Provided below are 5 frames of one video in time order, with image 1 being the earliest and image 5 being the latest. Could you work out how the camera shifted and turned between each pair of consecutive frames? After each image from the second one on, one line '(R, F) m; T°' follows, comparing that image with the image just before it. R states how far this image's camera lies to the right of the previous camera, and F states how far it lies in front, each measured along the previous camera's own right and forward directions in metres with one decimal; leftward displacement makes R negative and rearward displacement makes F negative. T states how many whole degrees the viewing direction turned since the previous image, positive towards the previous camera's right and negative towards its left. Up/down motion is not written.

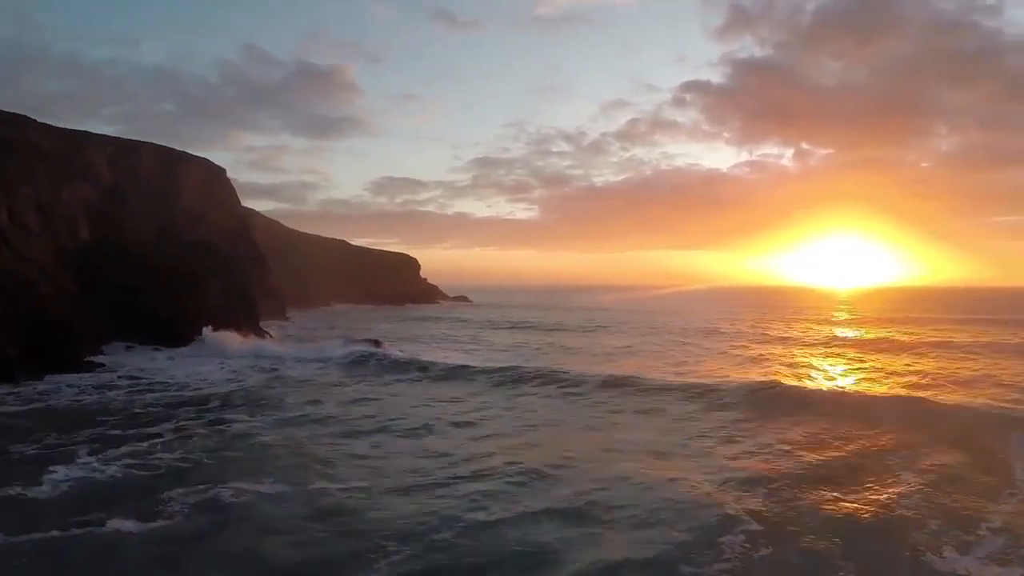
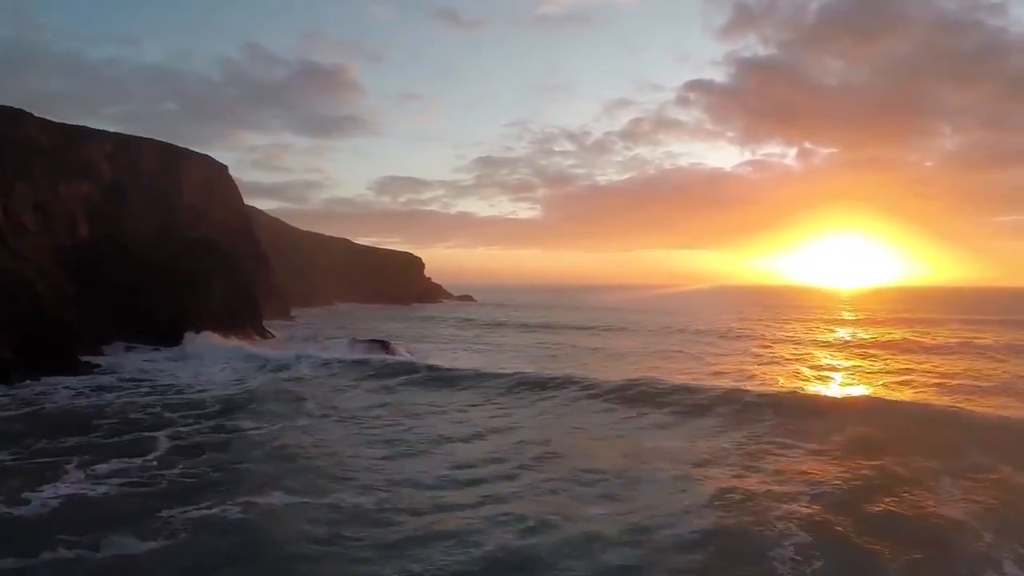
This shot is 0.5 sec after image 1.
(+0.5, -0.2) m; 0°
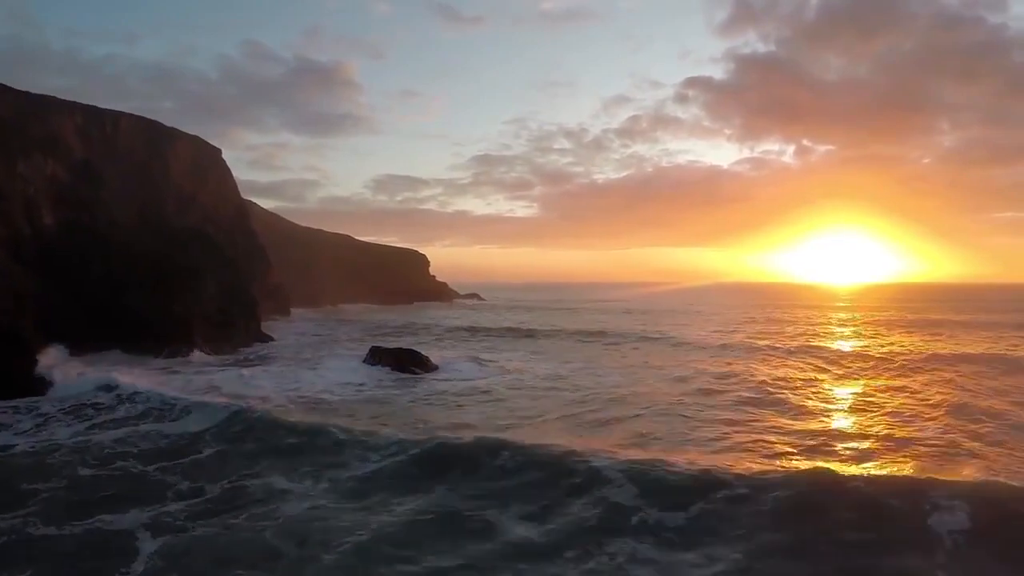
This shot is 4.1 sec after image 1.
(-0.5, +0.5) m; 0°
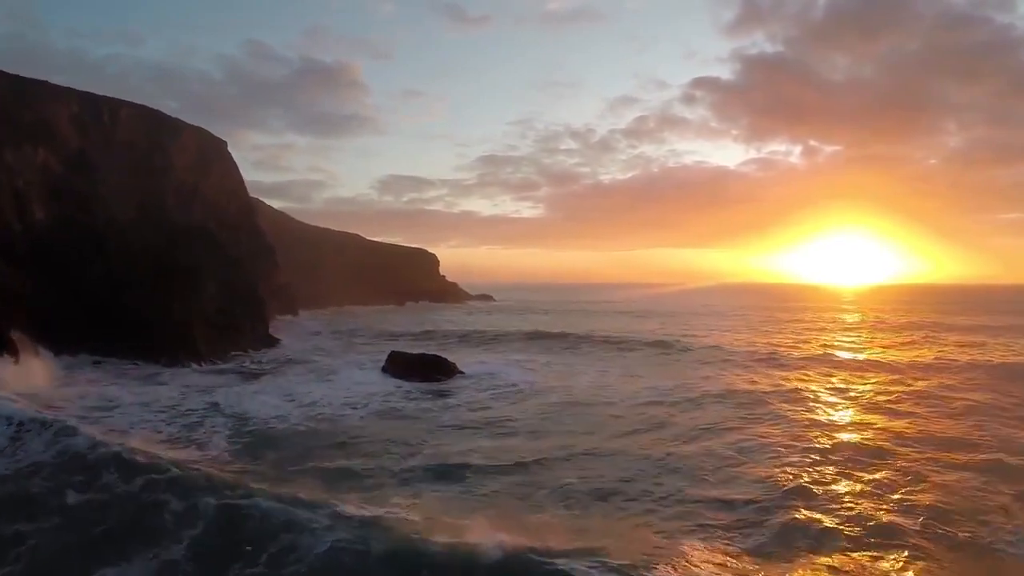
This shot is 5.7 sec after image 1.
(-0.3, +0.5) m; 0°
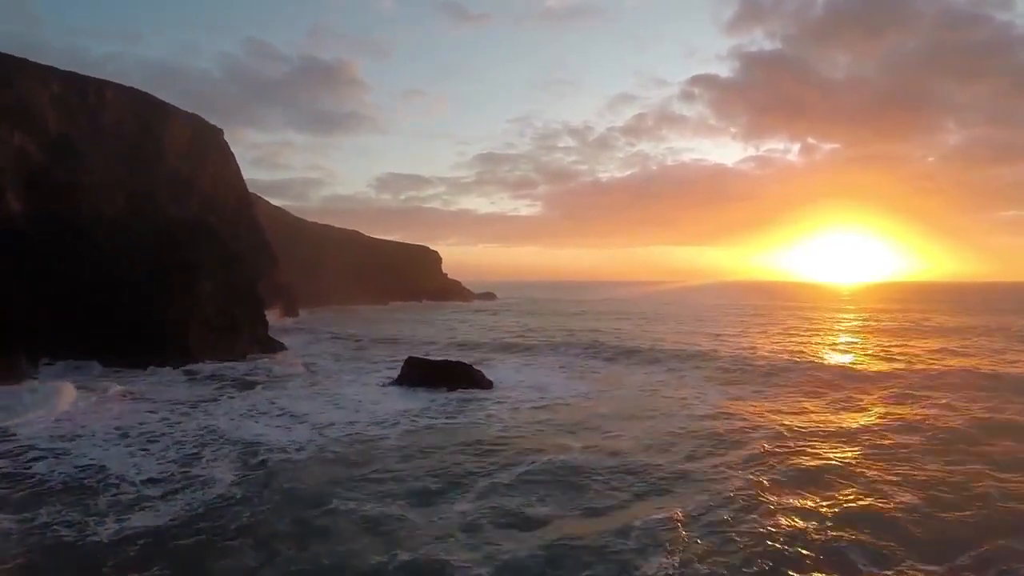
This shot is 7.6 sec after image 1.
(-0.3, +0.4) m; 0°
